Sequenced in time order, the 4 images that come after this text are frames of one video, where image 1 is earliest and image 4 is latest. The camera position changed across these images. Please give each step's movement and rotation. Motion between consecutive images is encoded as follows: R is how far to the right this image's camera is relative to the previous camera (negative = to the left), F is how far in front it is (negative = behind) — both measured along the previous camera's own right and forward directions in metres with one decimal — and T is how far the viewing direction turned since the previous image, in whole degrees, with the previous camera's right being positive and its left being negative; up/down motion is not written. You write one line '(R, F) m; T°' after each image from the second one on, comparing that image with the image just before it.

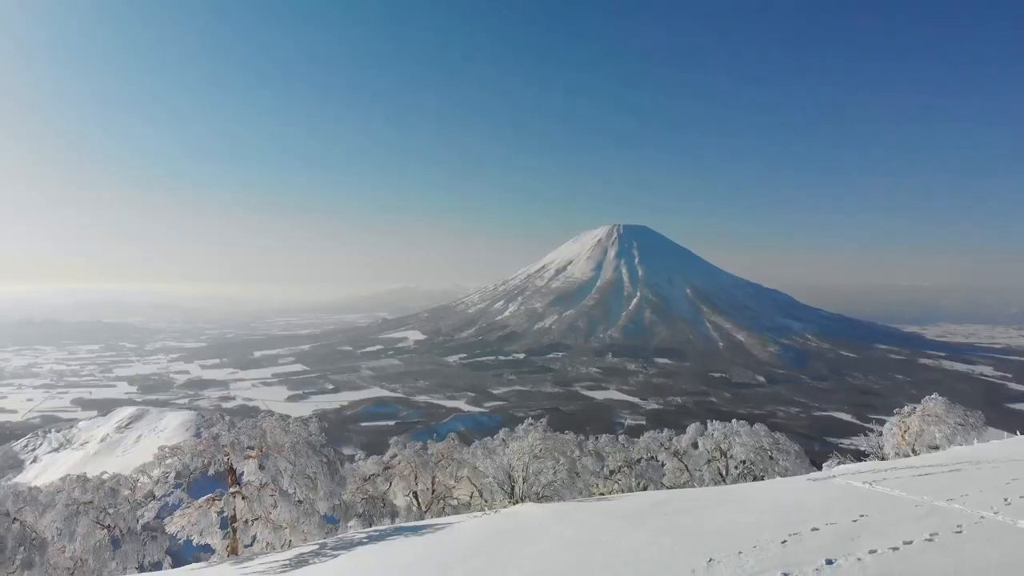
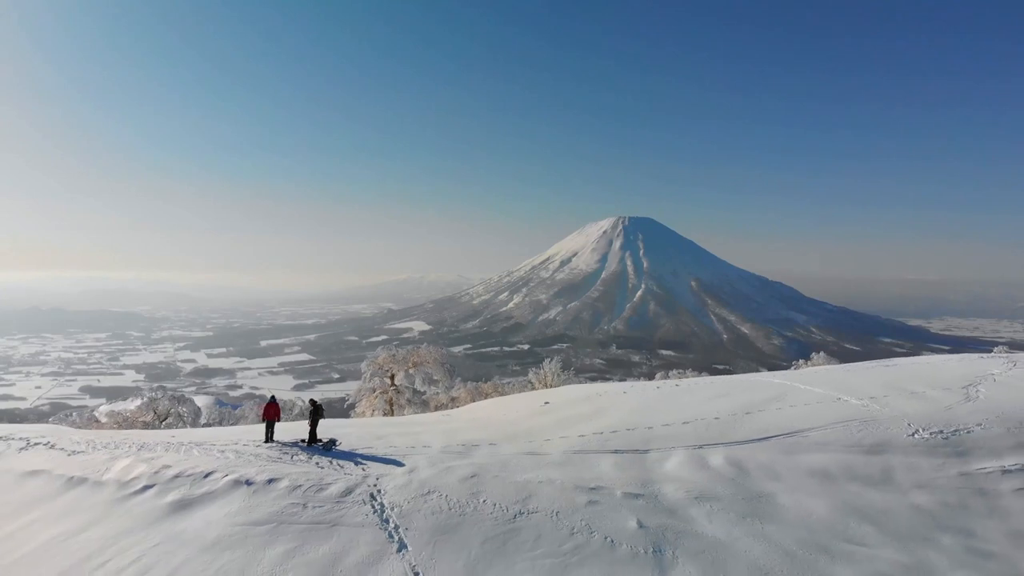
(-1.3, -9.5) m; -1°
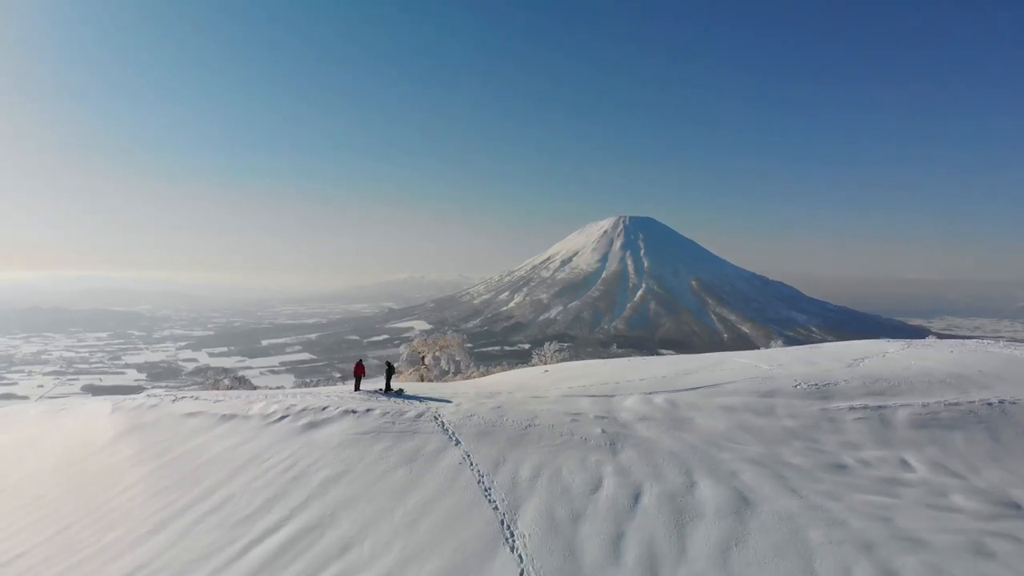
(+0.9, +3.3) m; 0°
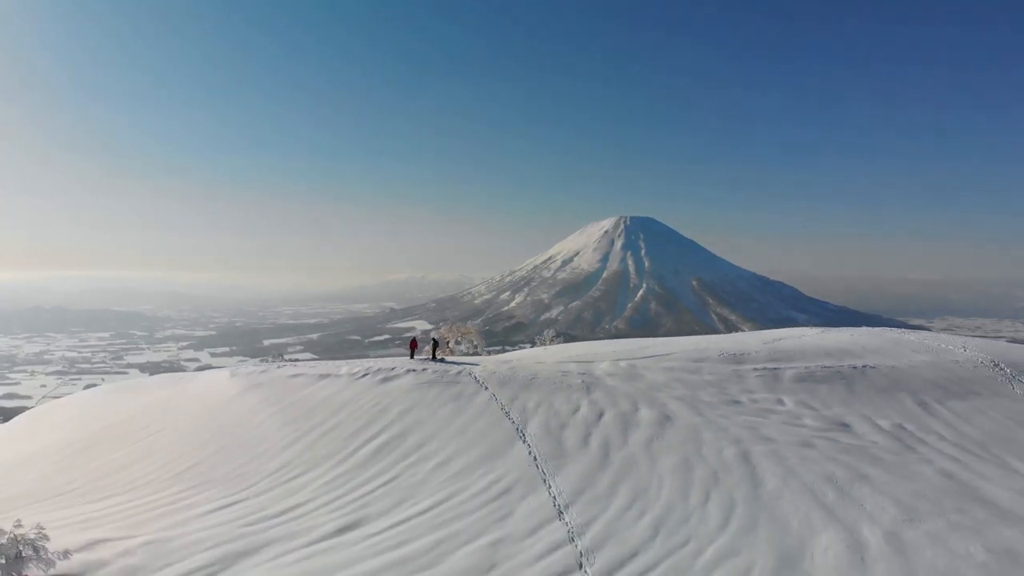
(+0.1, -5.3) m; 0°
